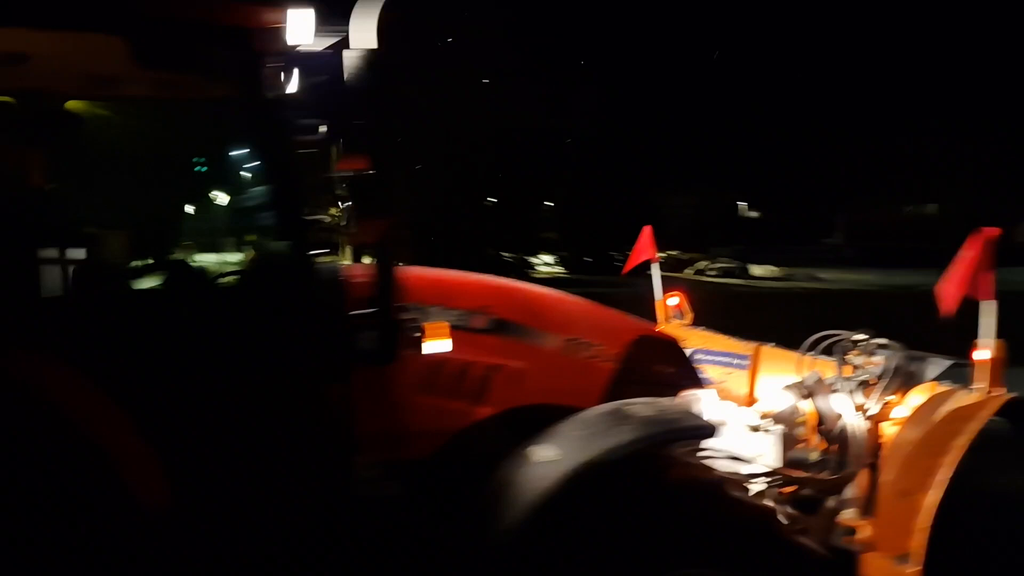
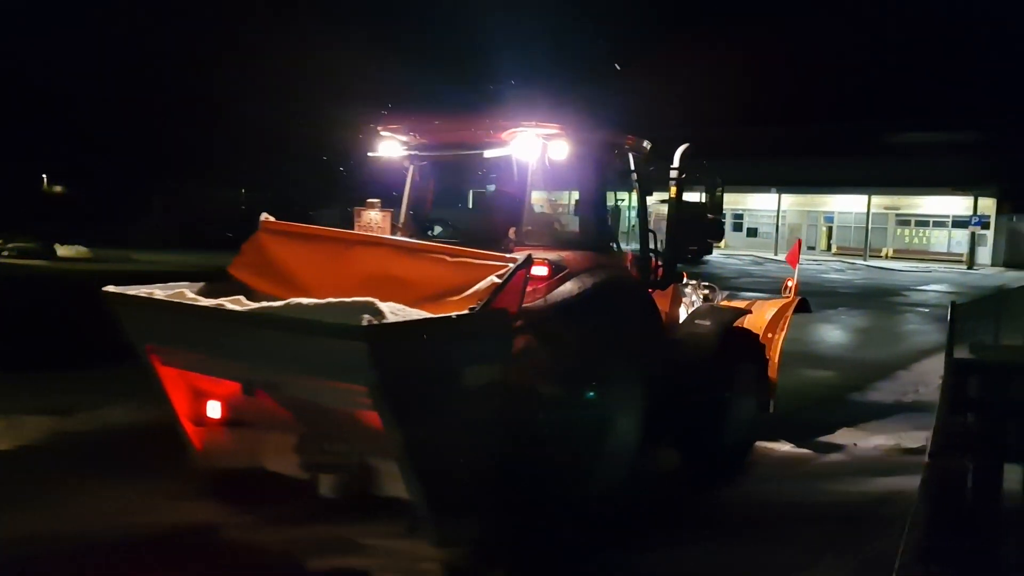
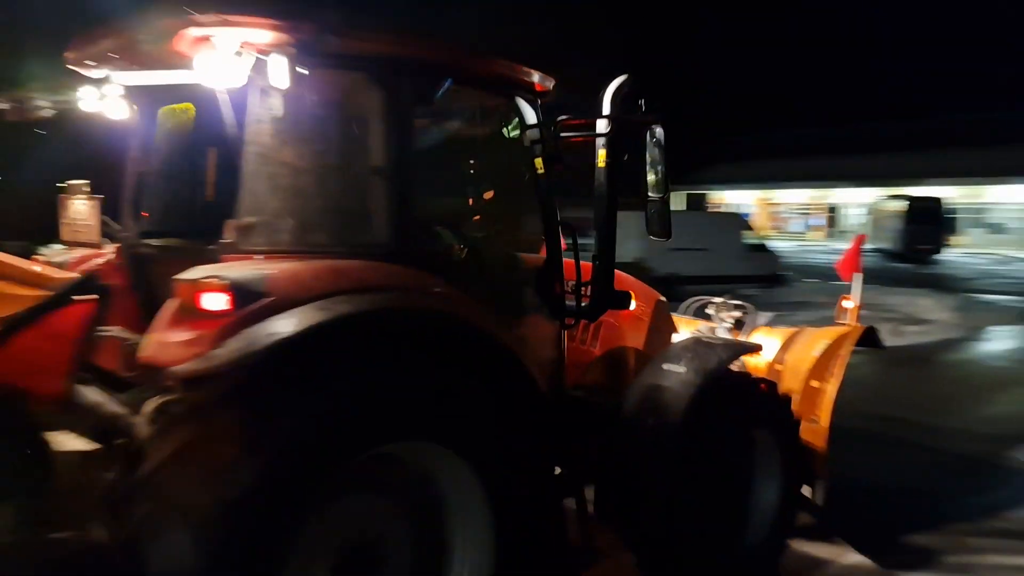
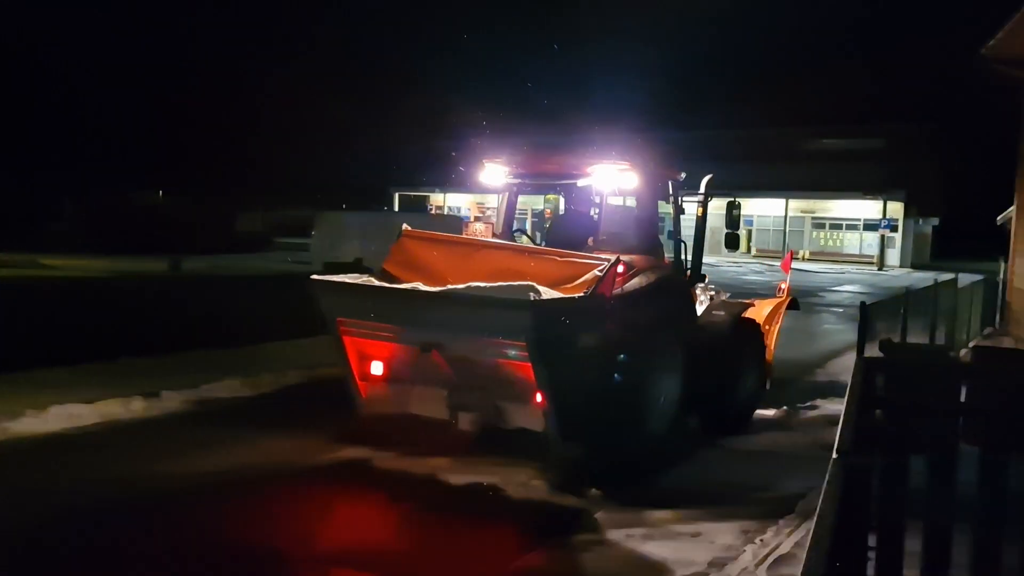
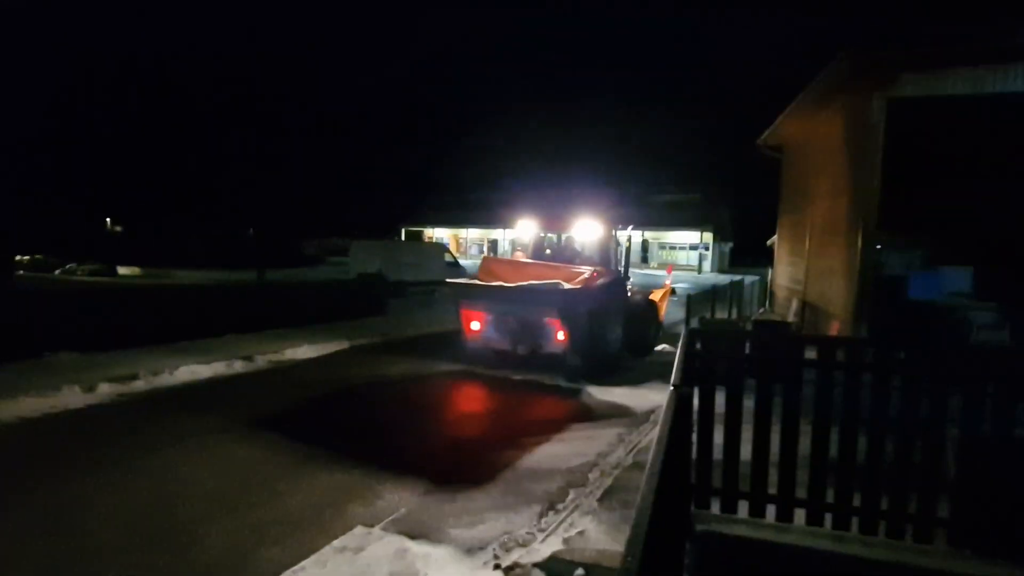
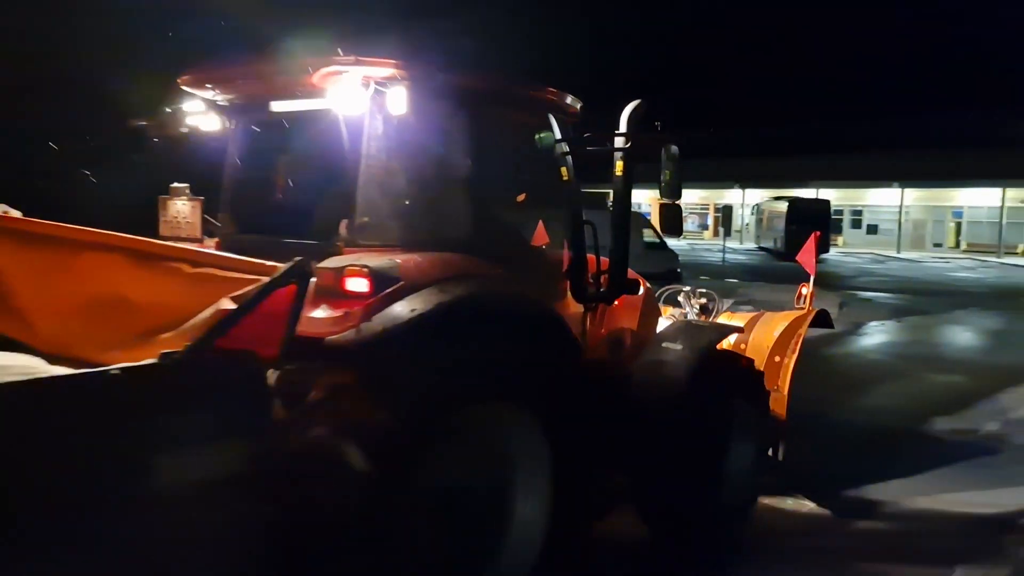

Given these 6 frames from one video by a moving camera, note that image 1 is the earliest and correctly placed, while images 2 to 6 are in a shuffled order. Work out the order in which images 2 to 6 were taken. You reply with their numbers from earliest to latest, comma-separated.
3, 6, 2, 4, 5
